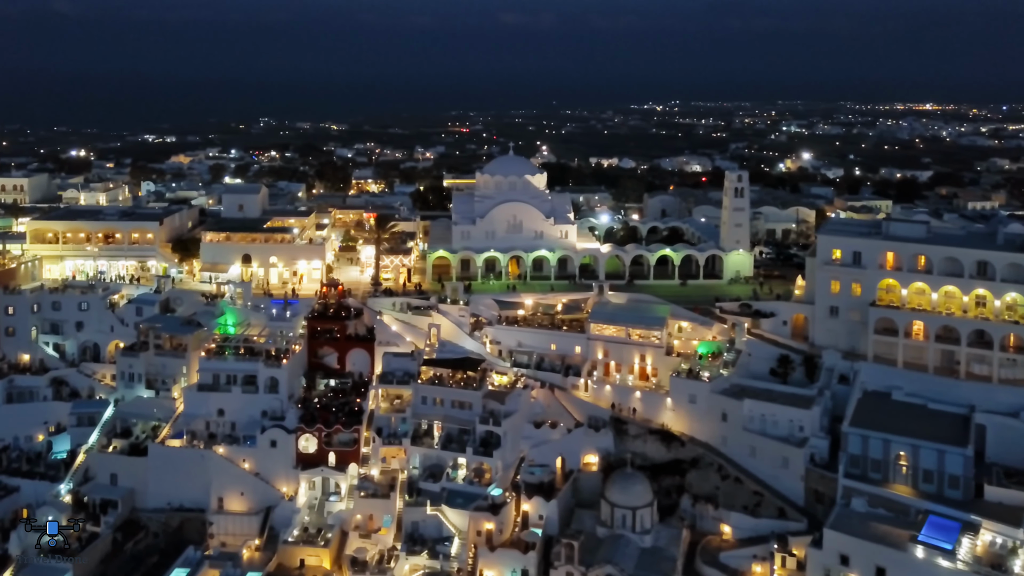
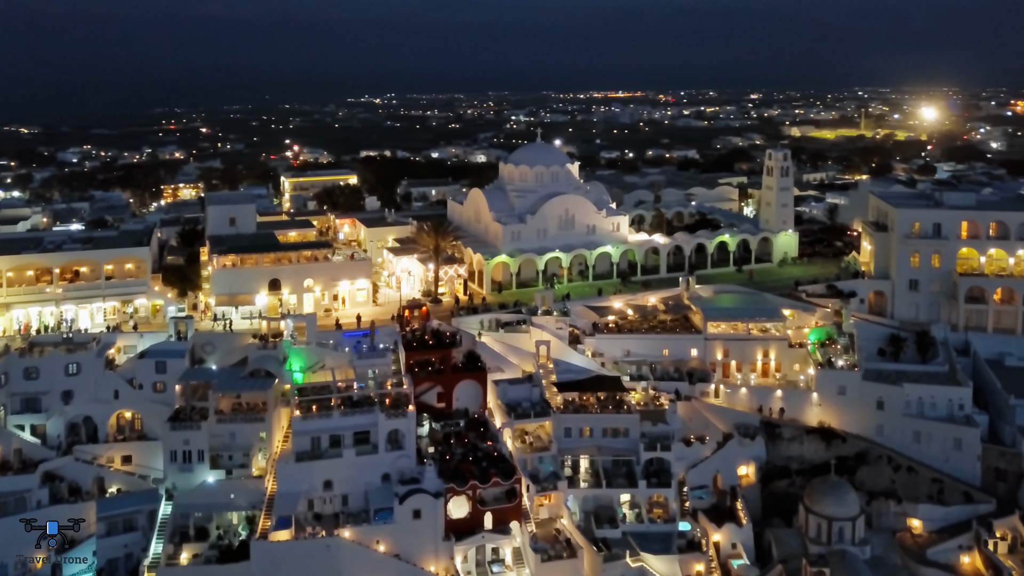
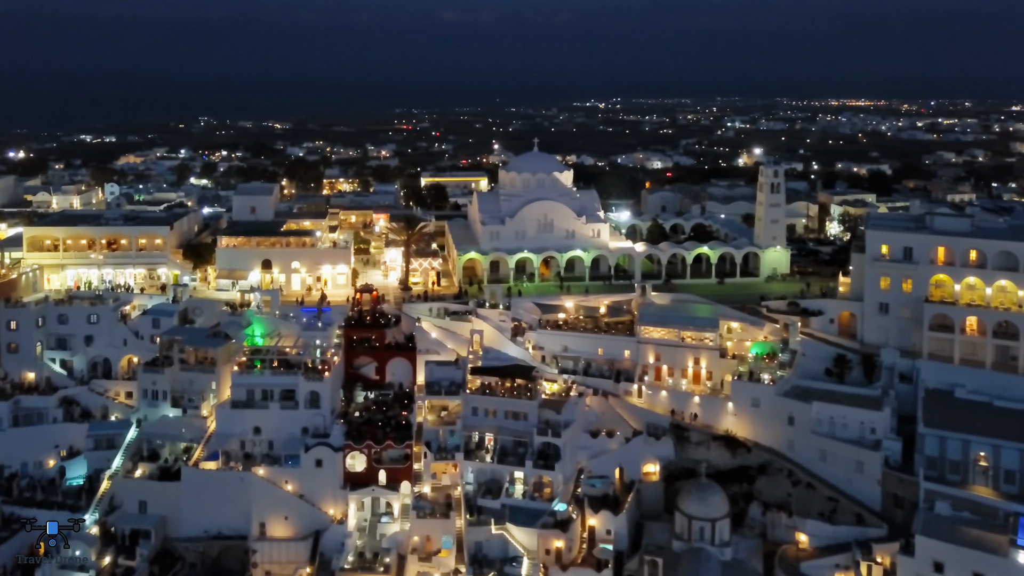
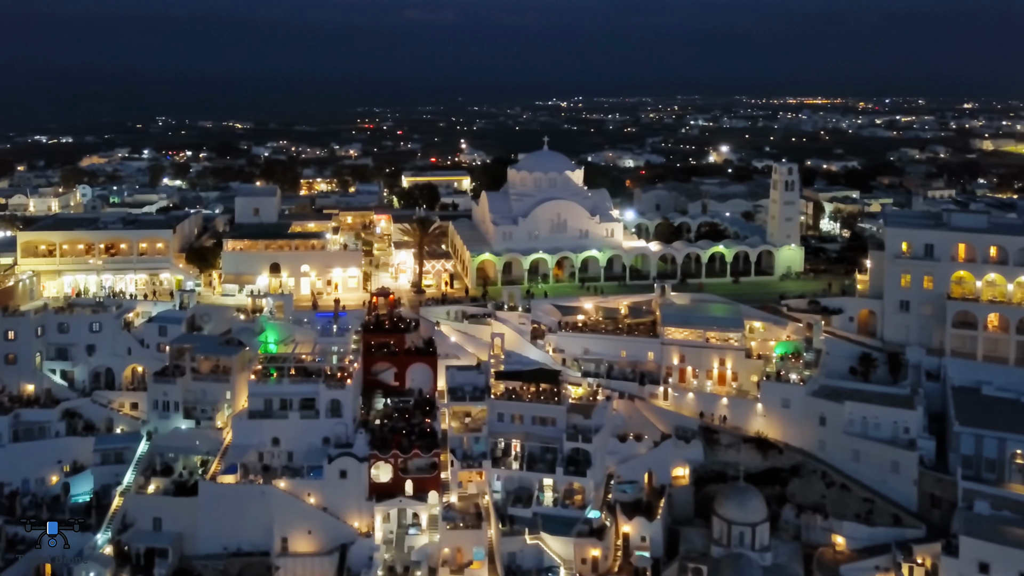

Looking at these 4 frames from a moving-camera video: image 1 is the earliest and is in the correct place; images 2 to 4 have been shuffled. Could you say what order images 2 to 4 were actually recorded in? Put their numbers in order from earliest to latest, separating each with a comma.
3, 4, 2
